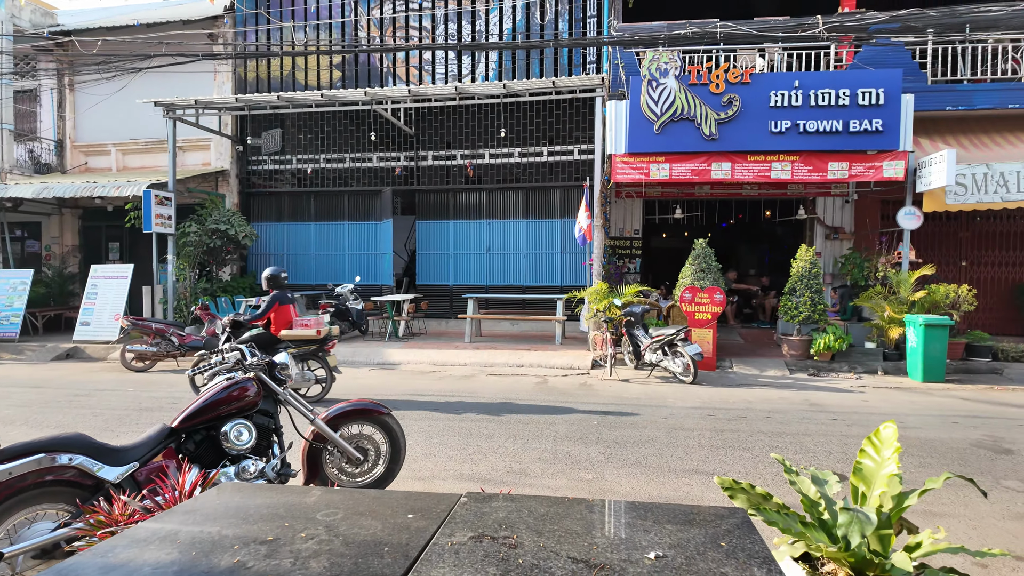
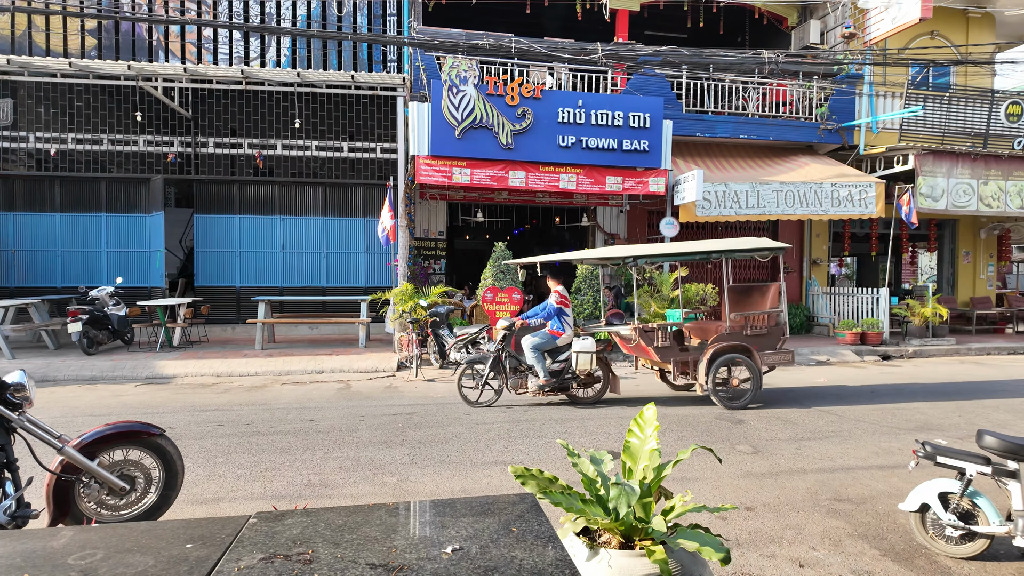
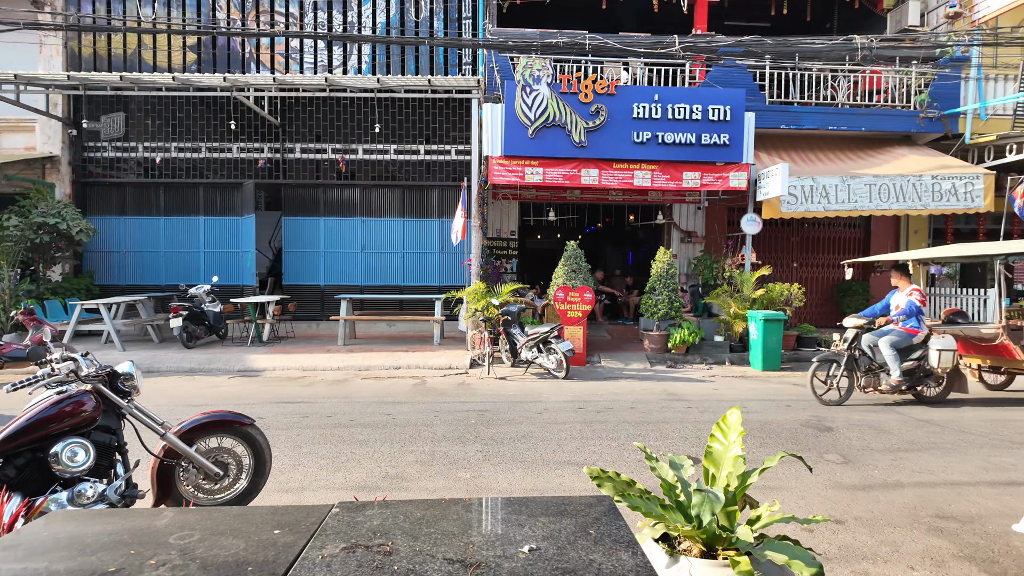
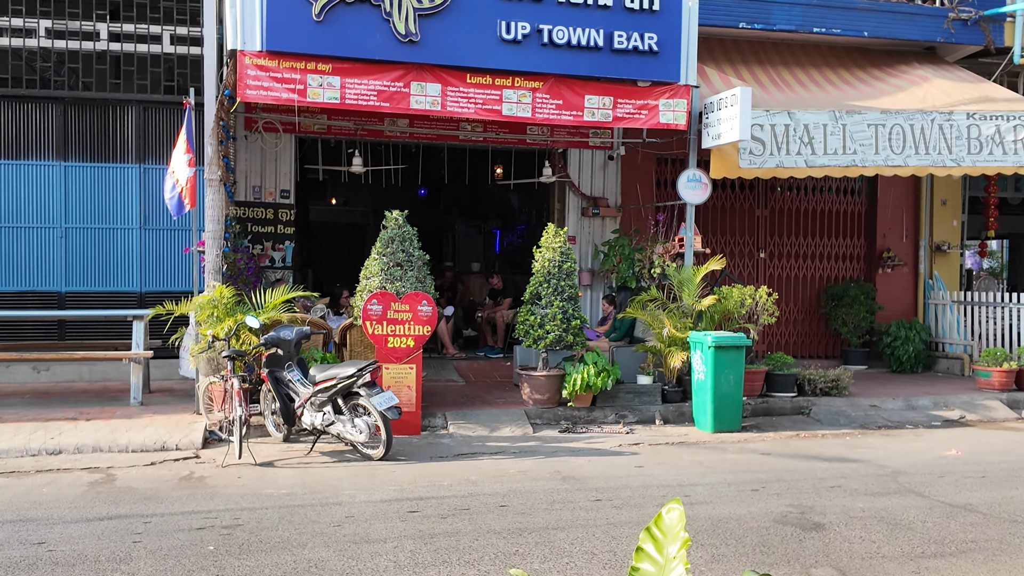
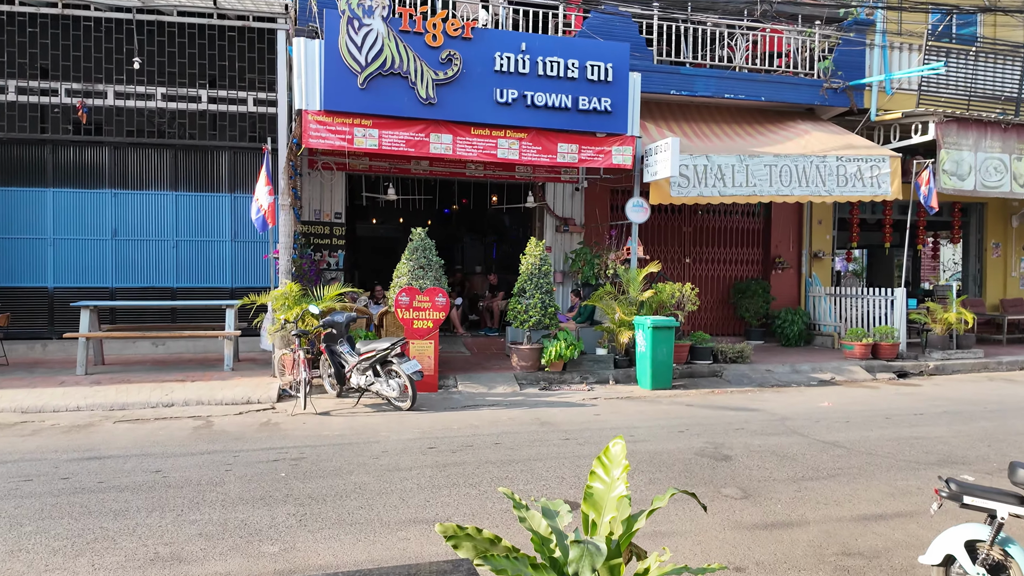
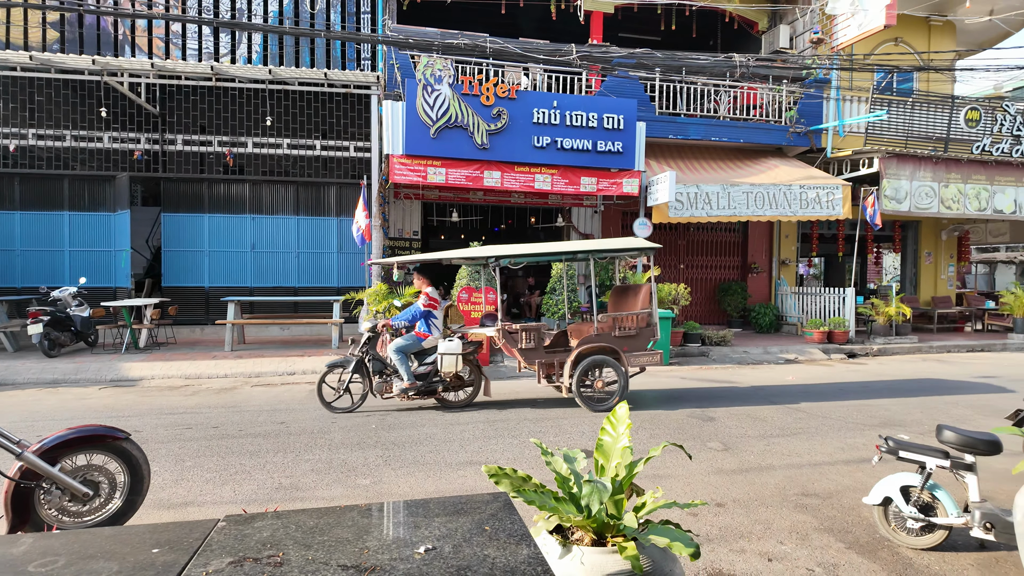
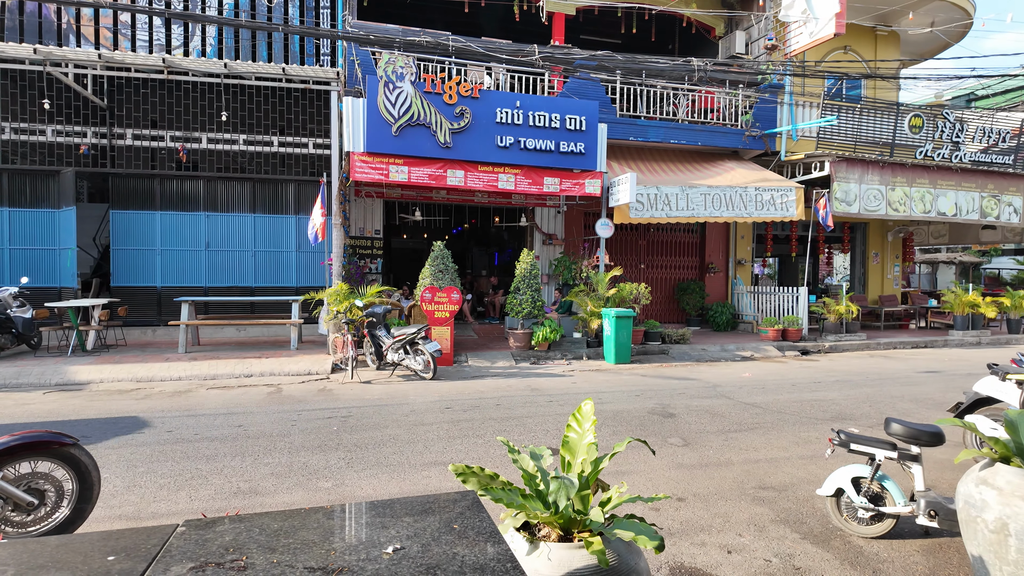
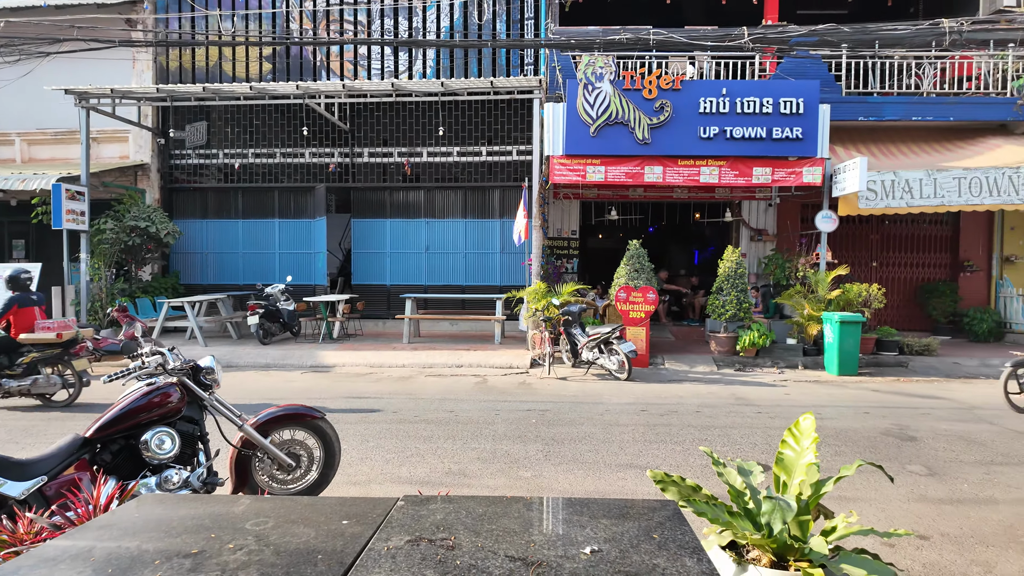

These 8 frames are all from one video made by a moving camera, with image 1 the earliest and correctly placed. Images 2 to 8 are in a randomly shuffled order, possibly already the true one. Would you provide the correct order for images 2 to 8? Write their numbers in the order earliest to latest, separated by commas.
8, 3, 2, 6, 7, 5, 4
